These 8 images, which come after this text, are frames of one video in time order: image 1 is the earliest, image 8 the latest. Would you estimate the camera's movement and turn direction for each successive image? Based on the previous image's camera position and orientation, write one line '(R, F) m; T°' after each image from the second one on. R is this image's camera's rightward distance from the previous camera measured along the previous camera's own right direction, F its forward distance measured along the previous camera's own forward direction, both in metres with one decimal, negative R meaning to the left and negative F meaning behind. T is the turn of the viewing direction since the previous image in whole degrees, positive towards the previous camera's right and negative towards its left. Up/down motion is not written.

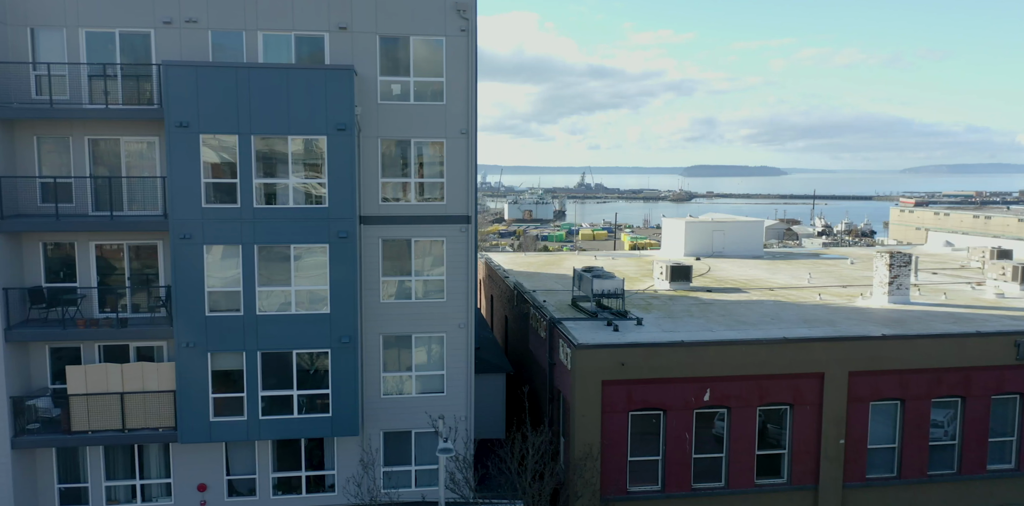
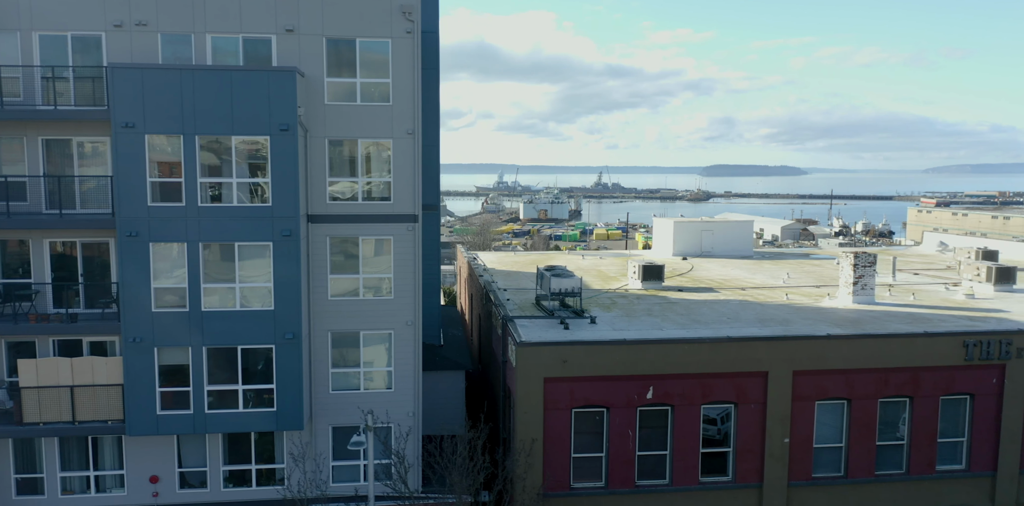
(+1.9, -0.2) m; -1°
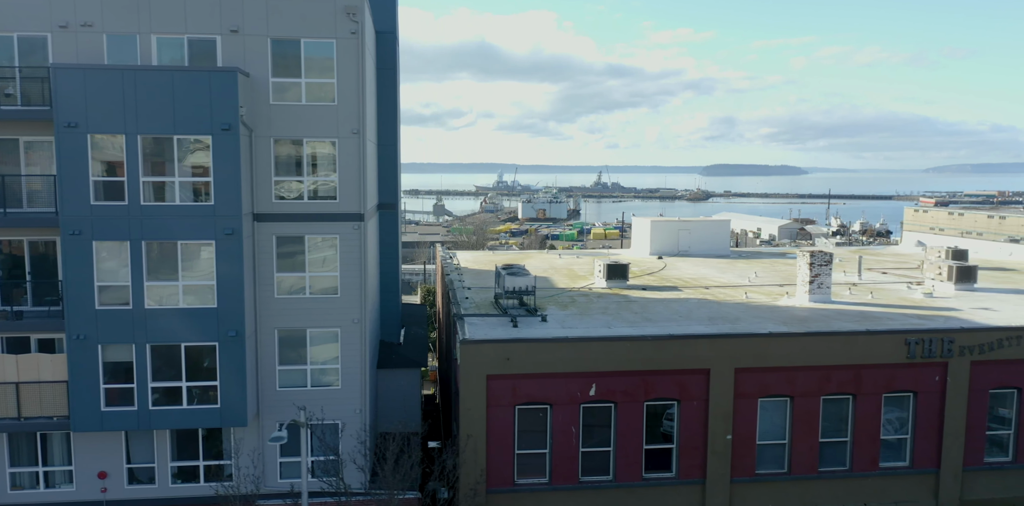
(+1.5, -0.2) m; 0°
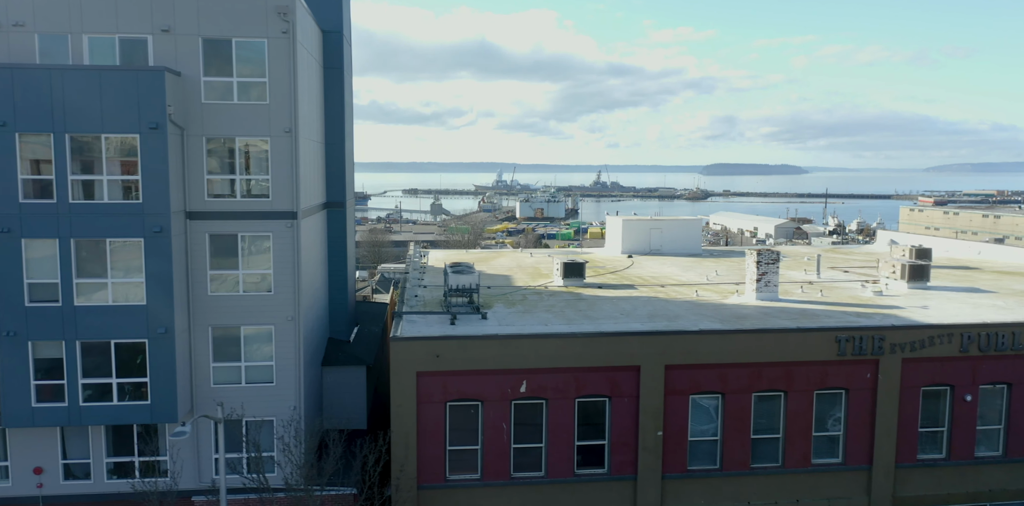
(+1.8, -0.1) m; 0°
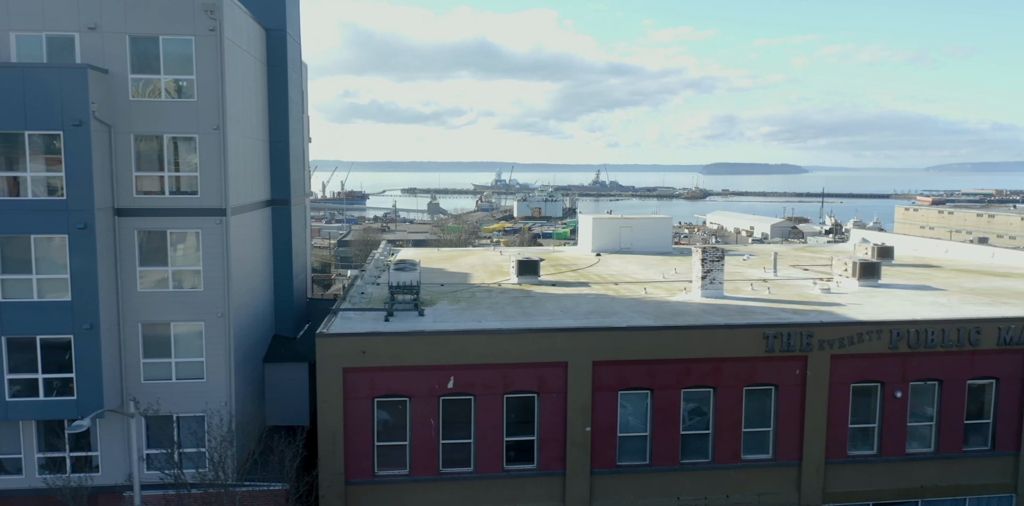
(+1.9, -0.1) m; 0°
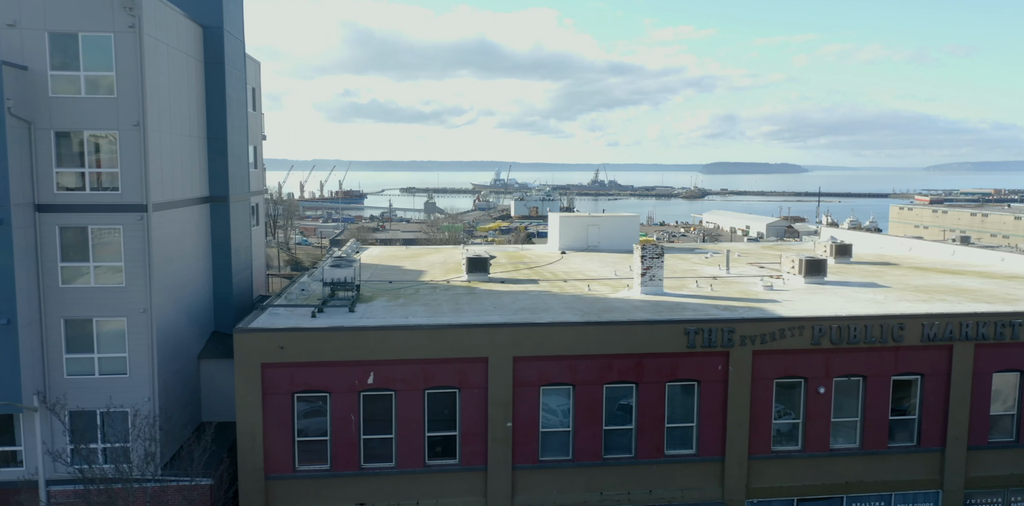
(+2.1, -0.1) m; 0°
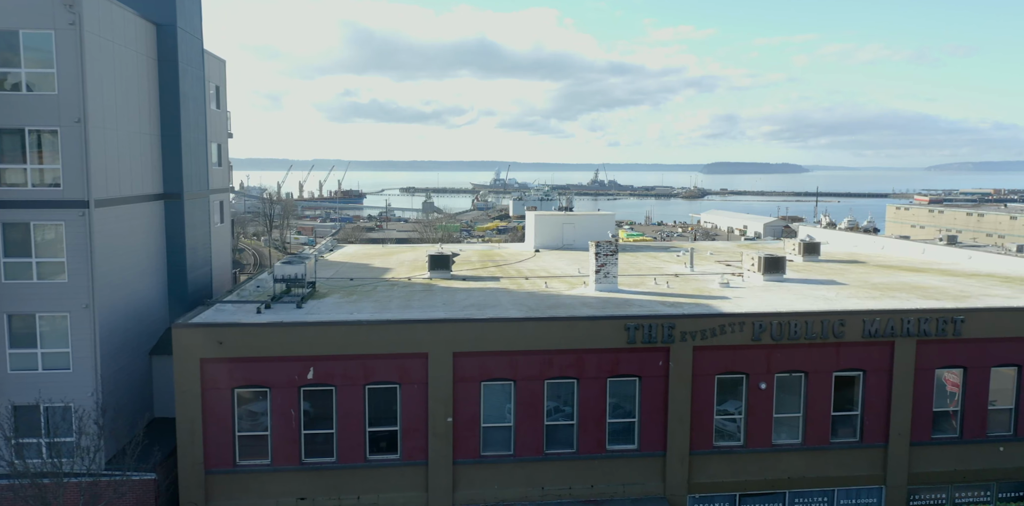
(+1.7, -0.1) m; 0°
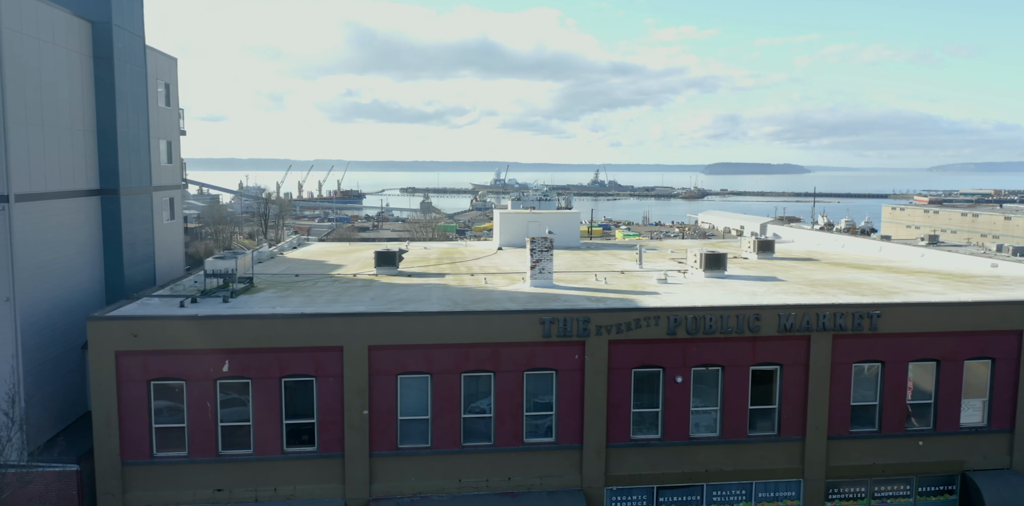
(+2.4, -0.2) m; 0°
